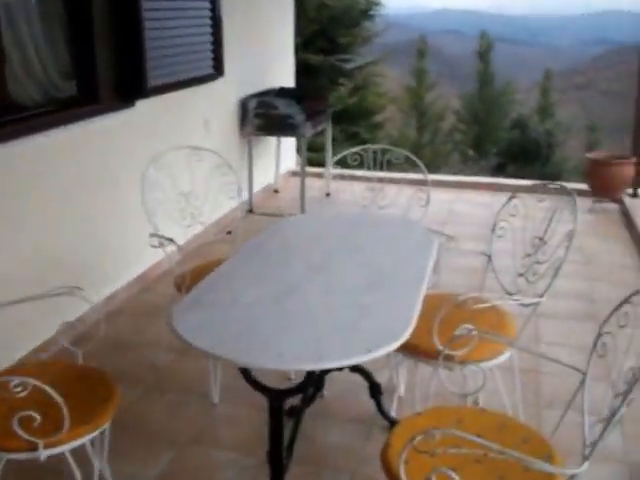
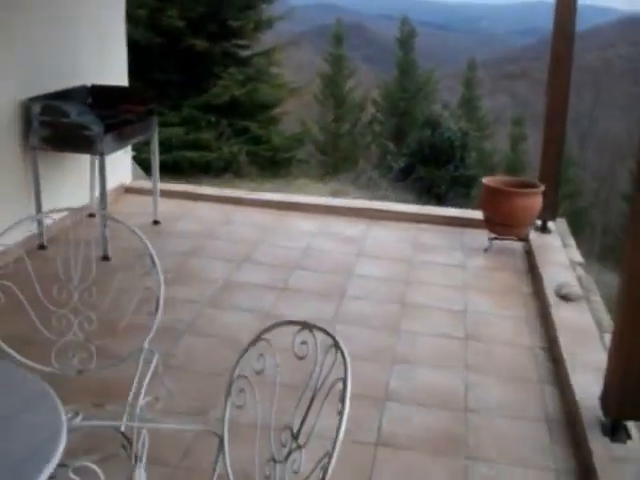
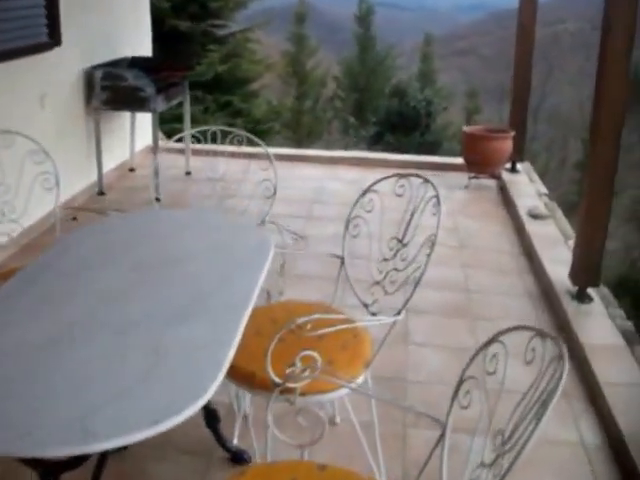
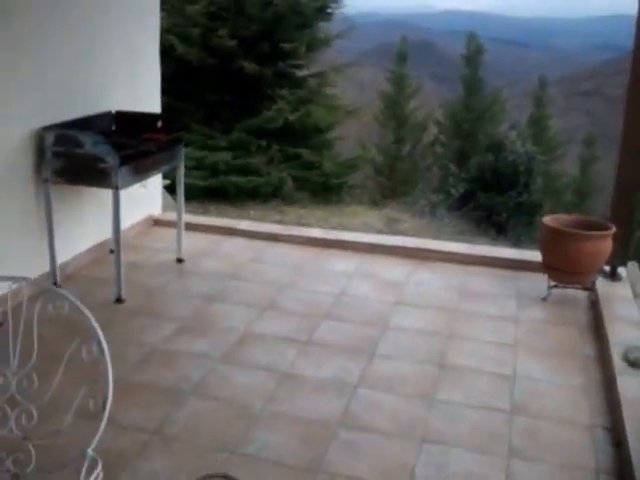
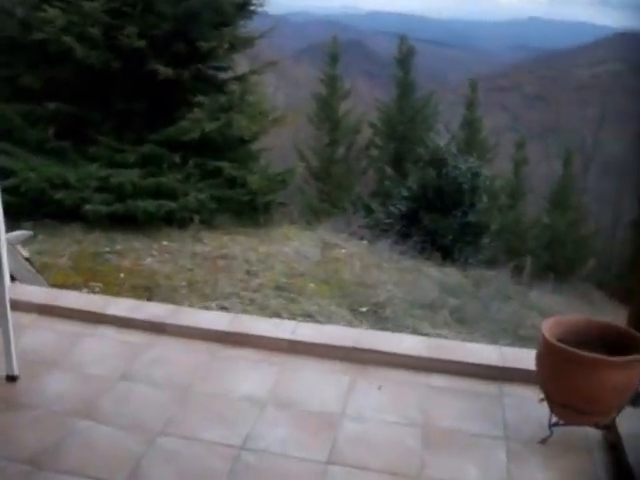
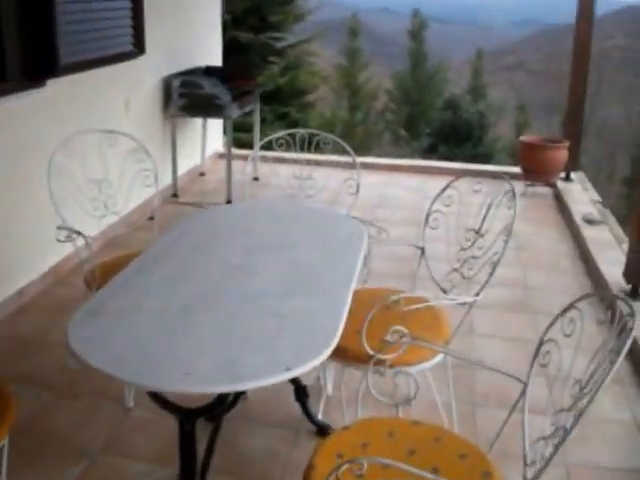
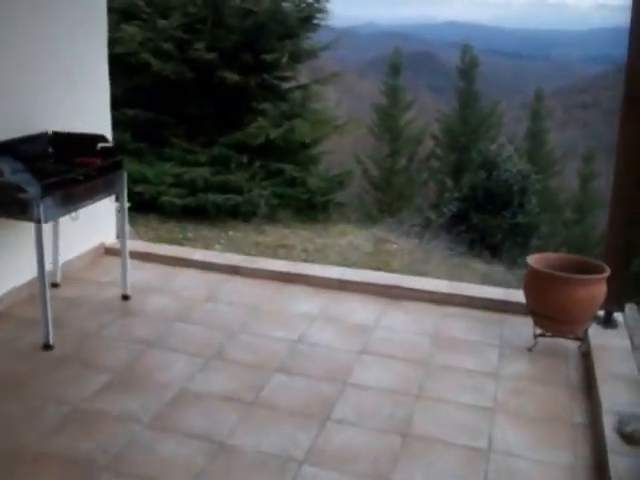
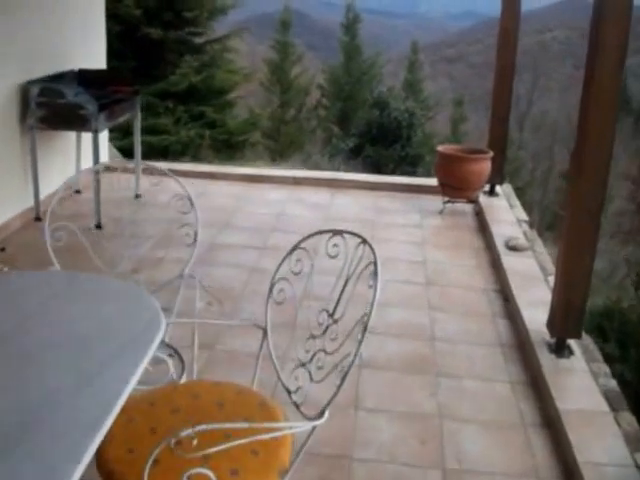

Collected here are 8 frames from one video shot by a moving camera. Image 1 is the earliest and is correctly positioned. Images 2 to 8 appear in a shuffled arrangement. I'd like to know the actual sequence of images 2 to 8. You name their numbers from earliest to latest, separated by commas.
6, 3, 8, 2, 4, 7, 5
